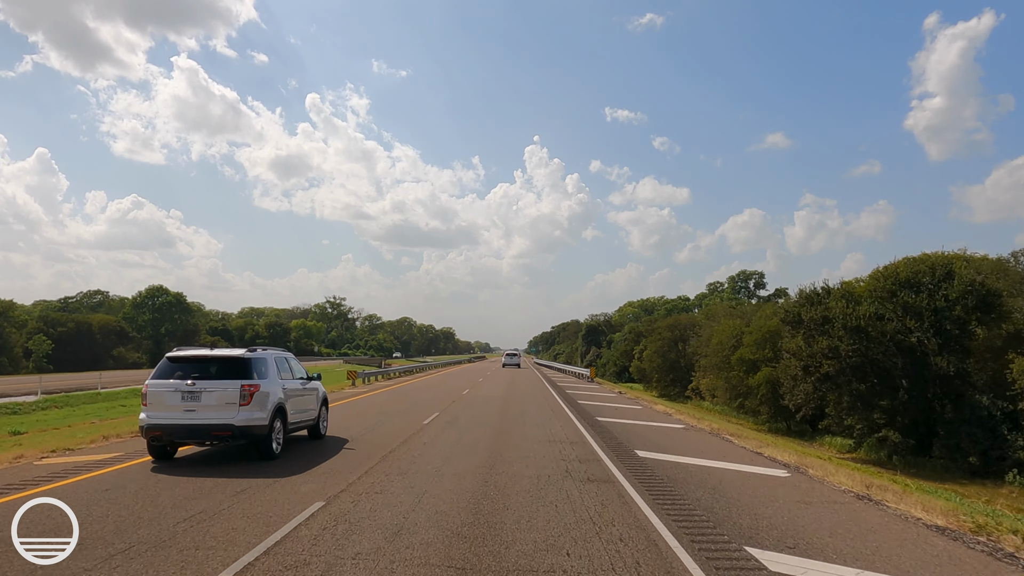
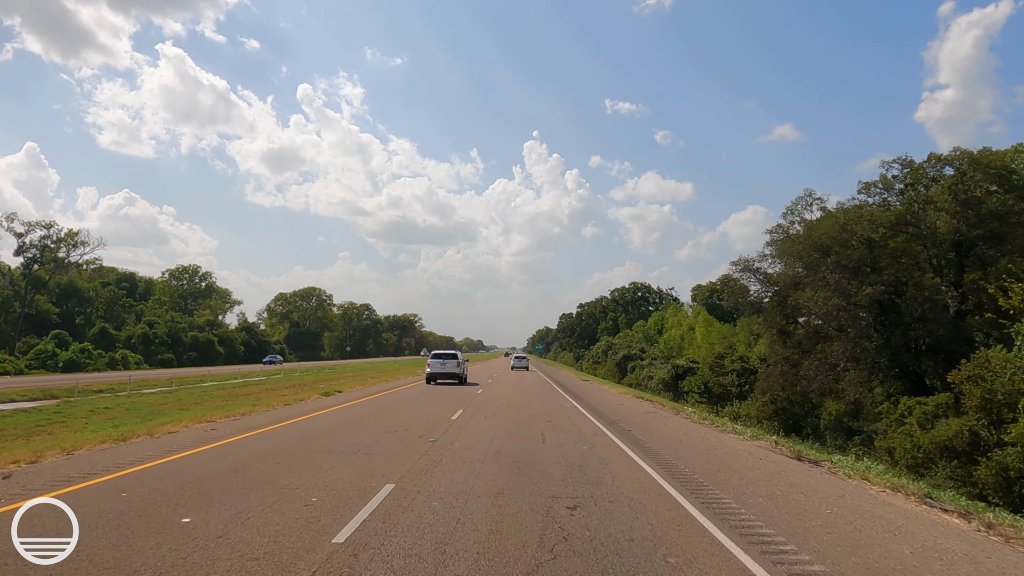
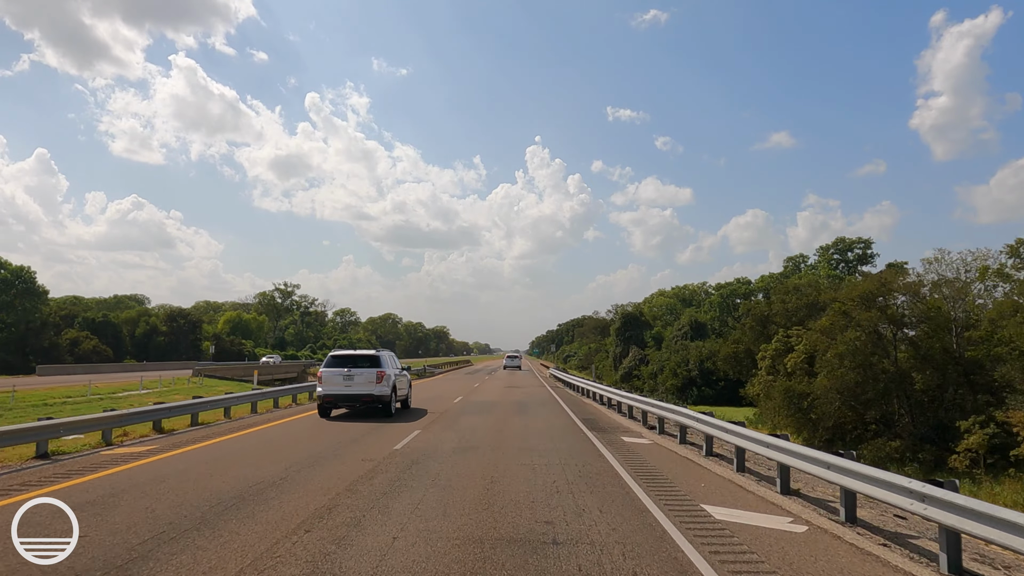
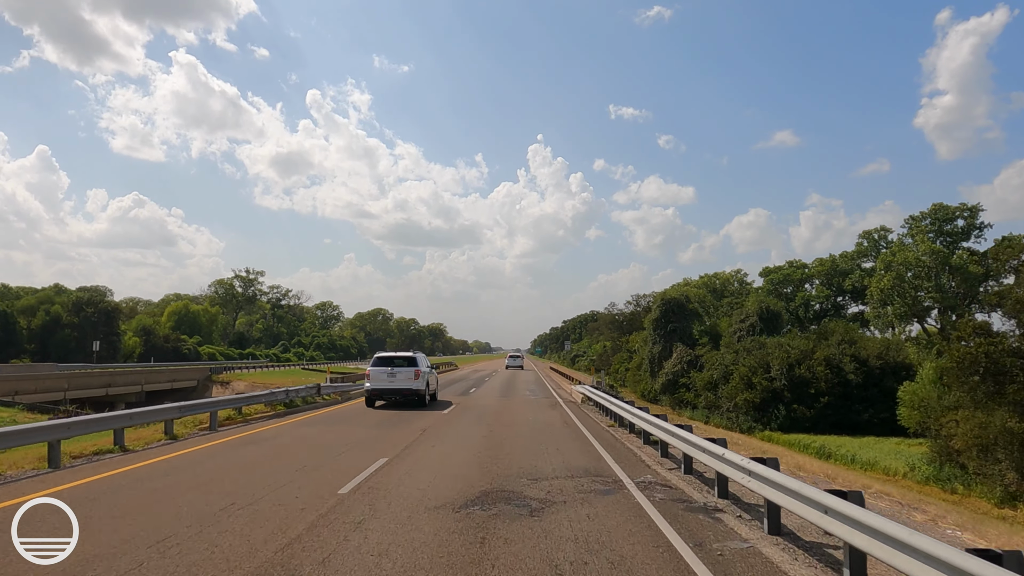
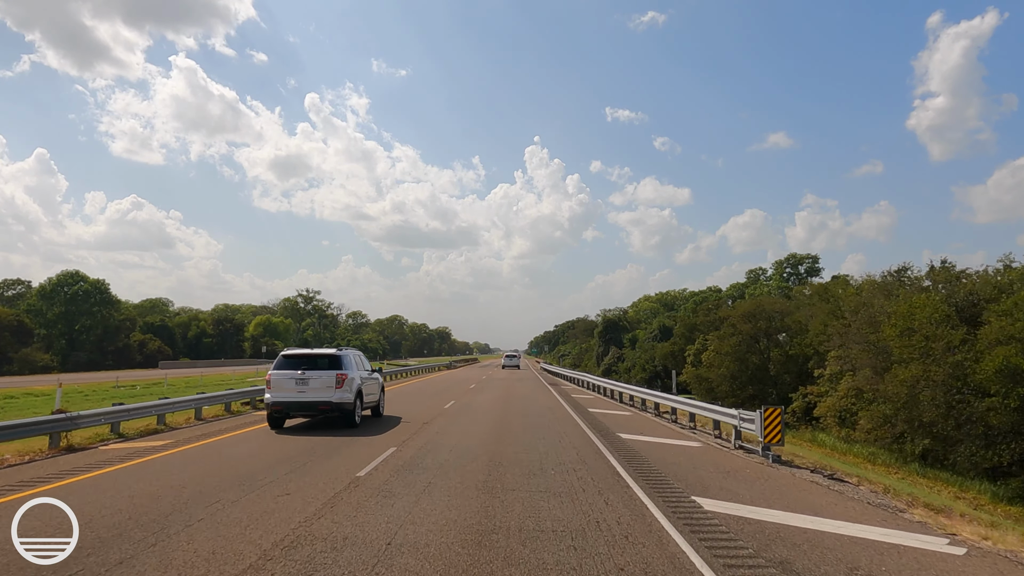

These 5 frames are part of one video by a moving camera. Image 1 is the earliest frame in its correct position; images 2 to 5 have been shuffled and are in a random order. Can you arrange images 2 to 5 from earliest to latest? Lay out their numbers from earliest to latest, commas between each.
5, 3, 4, 2
